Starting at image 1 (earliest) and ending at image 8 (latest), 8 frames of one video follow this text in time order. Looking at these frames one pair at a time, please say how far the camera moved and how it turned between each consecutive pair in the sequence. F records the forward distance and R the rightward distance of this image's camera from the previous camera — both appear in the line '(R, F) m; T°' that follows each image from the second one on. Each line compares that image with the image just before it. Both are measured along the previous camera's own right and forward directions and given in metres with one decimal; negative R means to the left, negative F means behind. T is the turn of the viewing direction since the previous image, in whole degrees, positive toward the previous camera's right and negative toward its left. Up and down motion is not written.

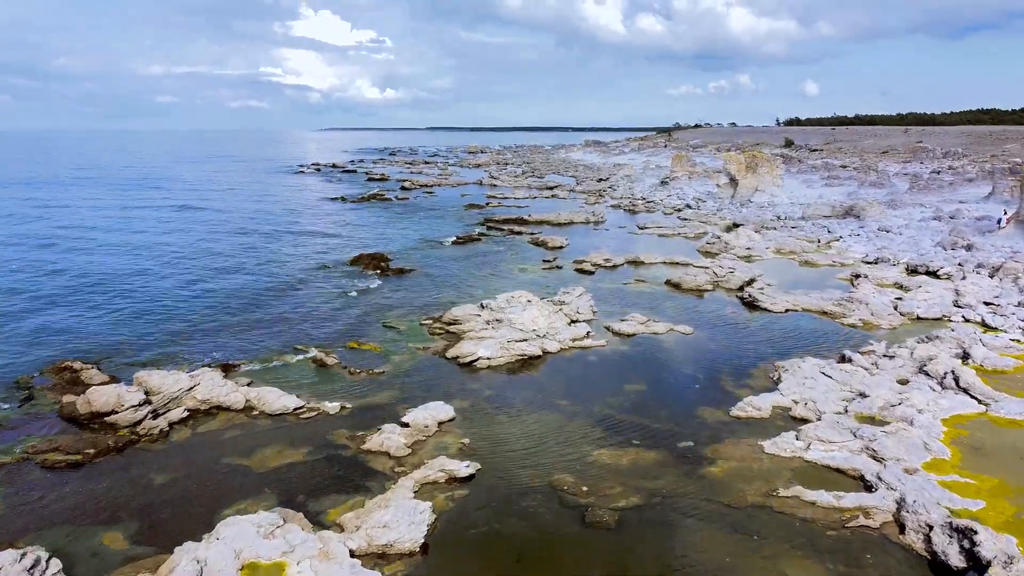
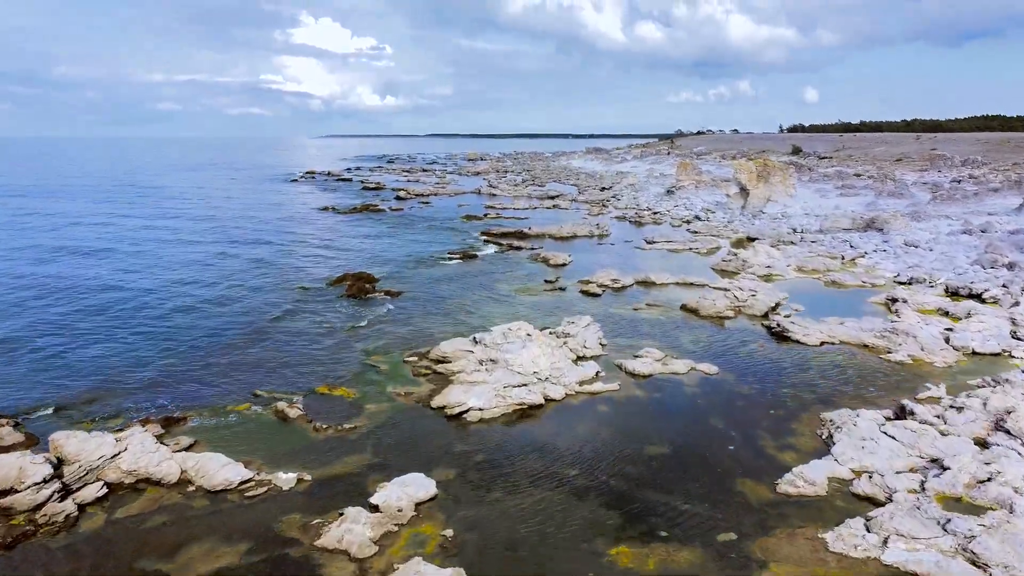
(+0.1, +1.8) m; 0°
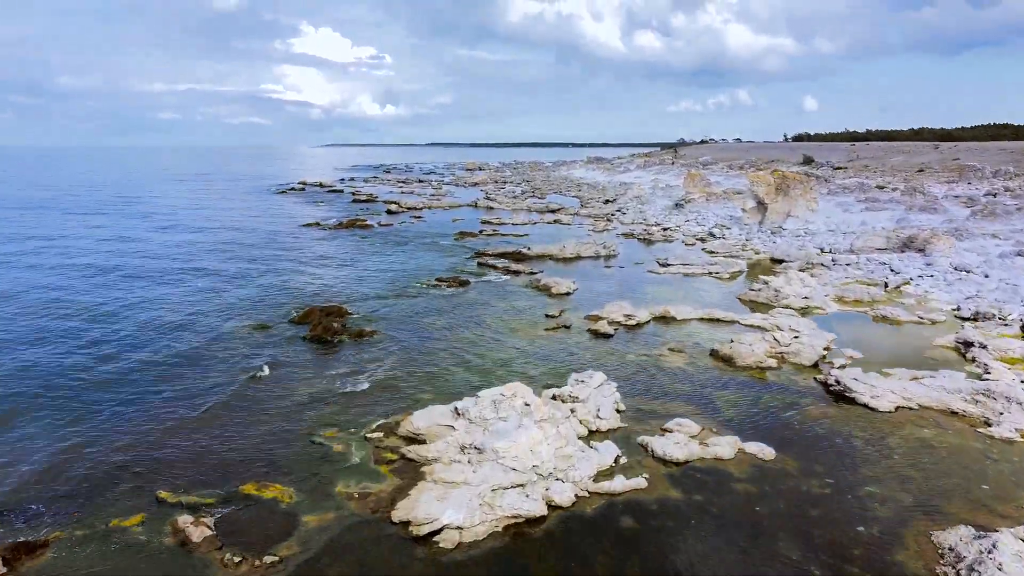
(+0.1, +2.7) m; 0°
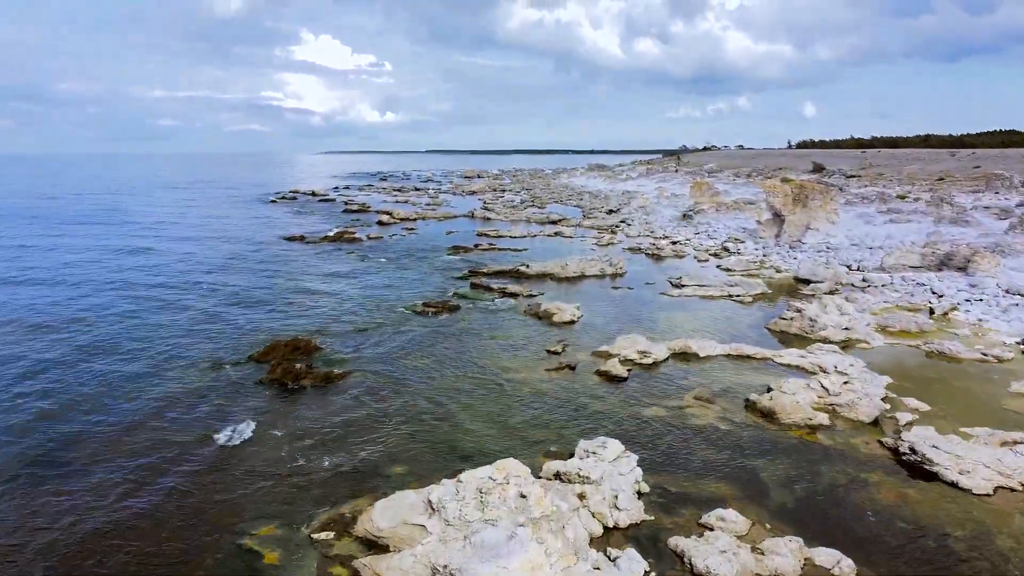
(+0.1, +2.2) m; 0°
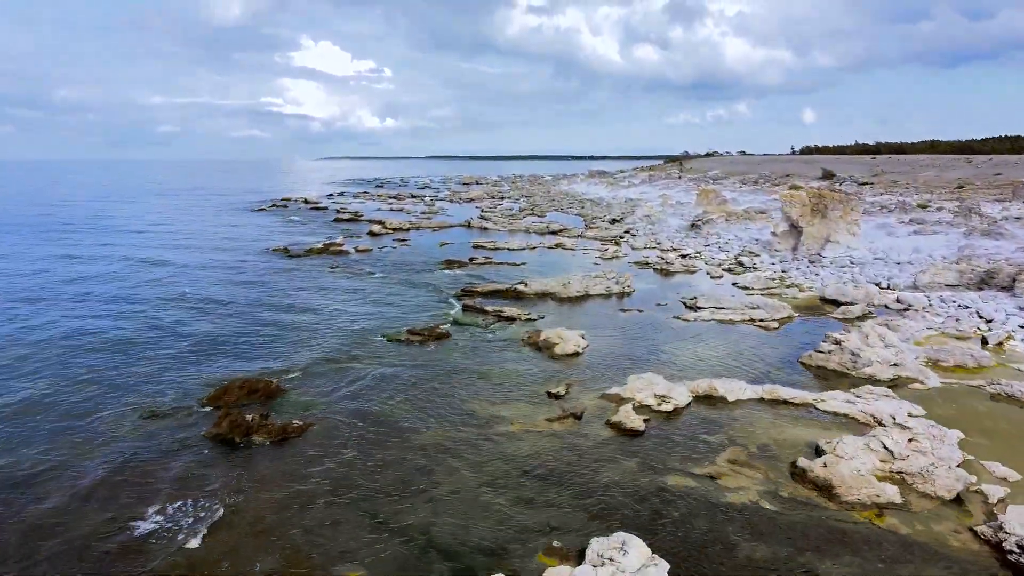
(+0.1, +2.0) m; 0°
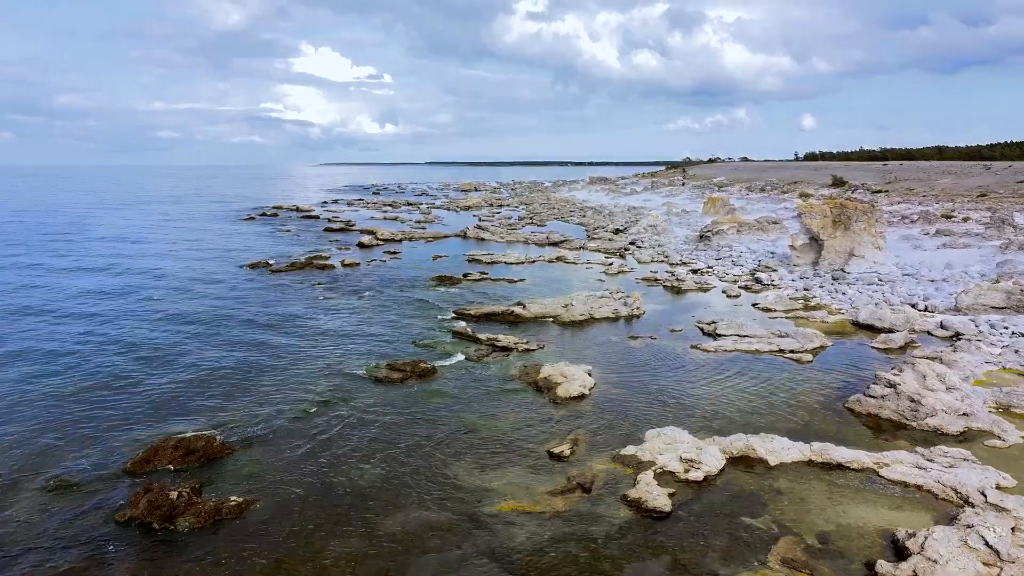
(+0.1, +2.1) m; 0°
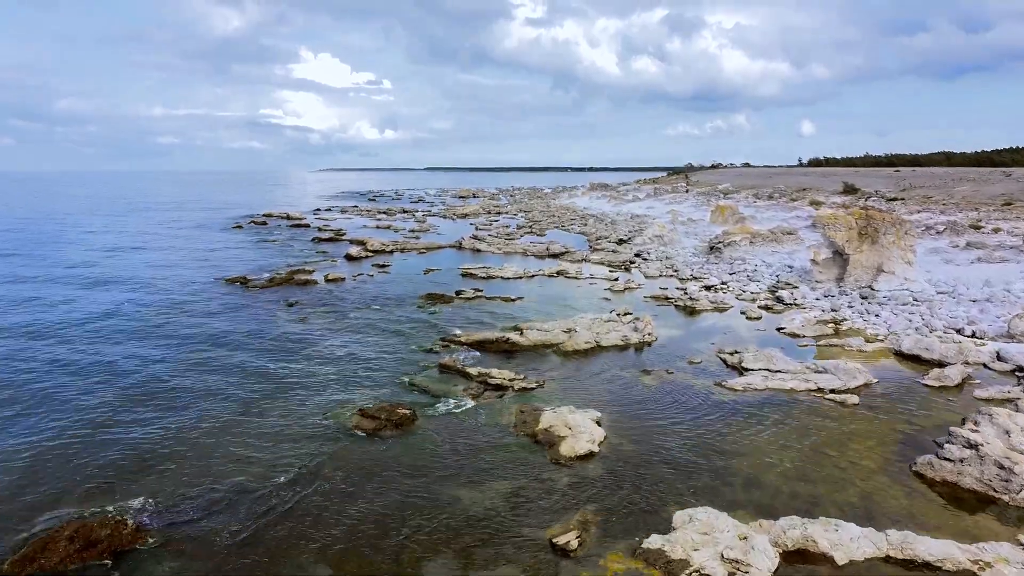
(+0.1, +2.1) m; 0°
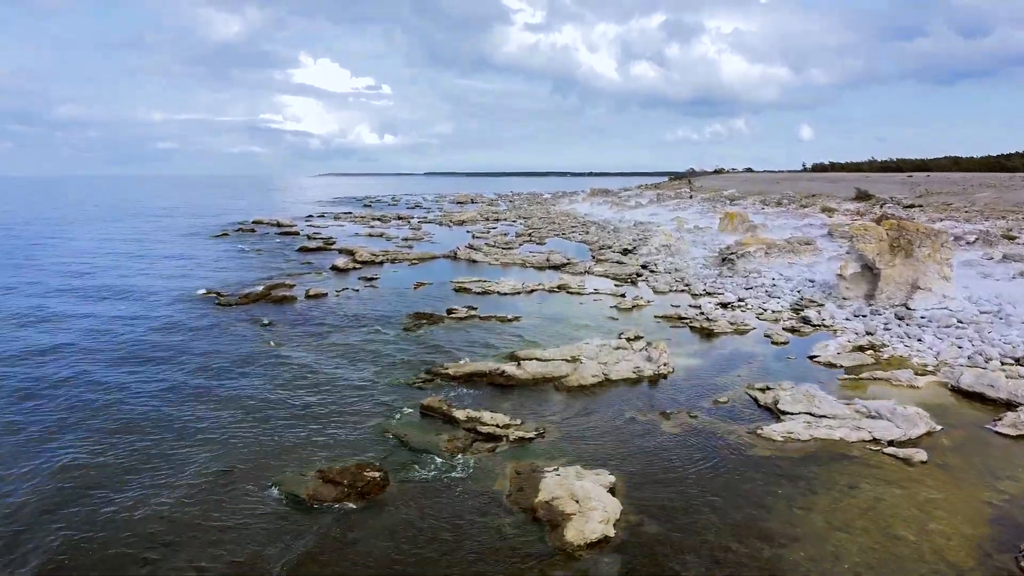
(+0.1, +2.2) m; 0°
